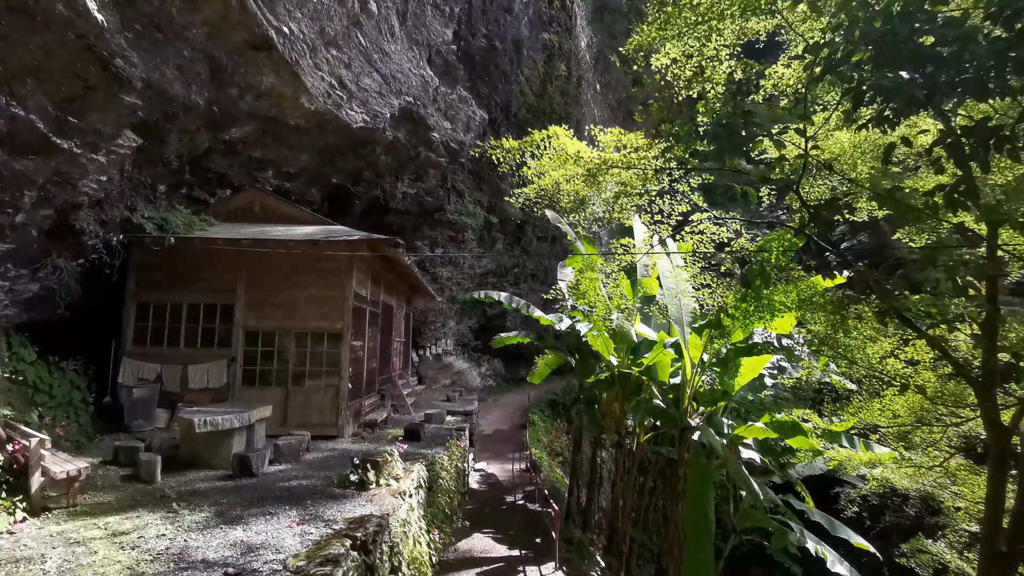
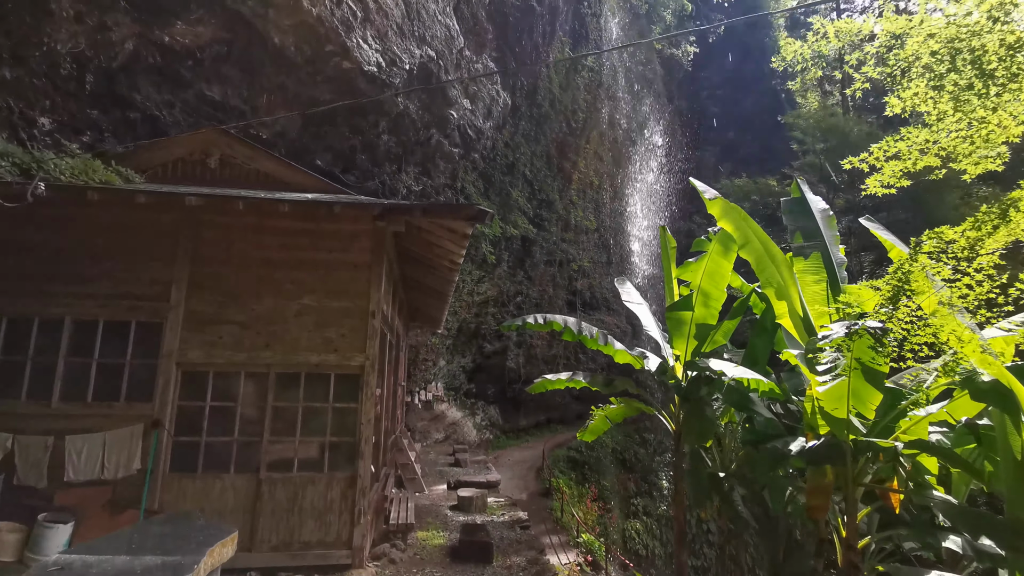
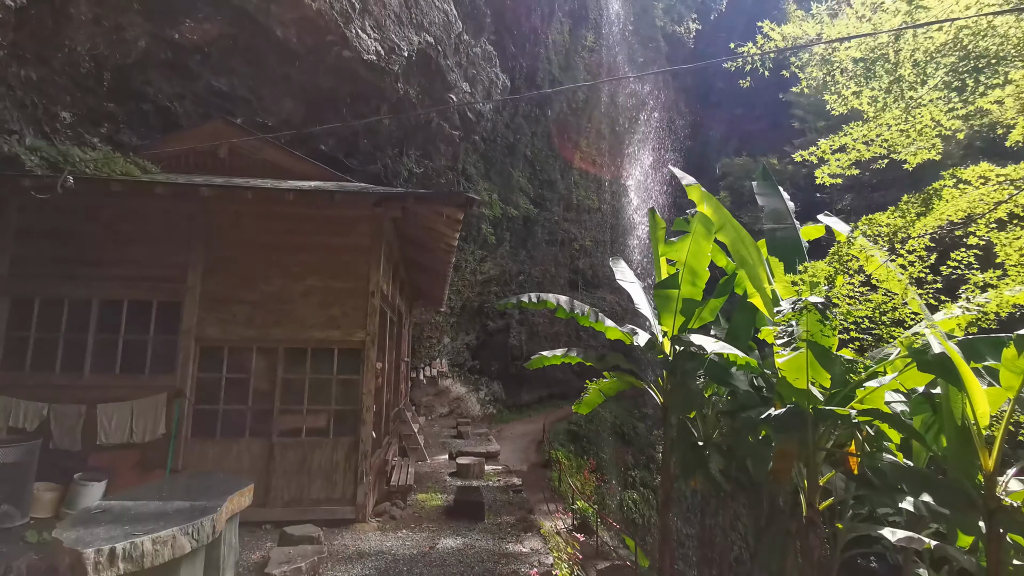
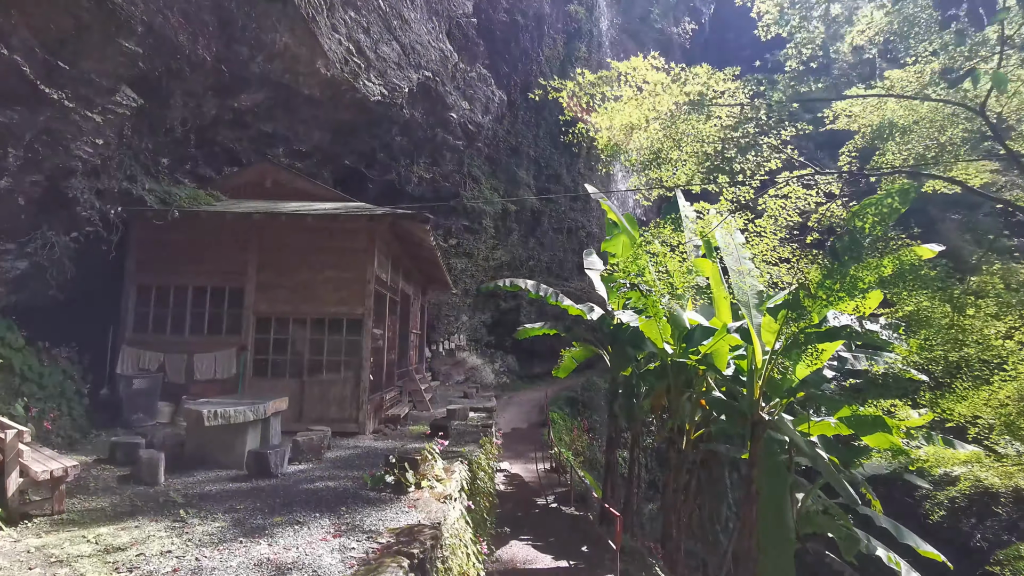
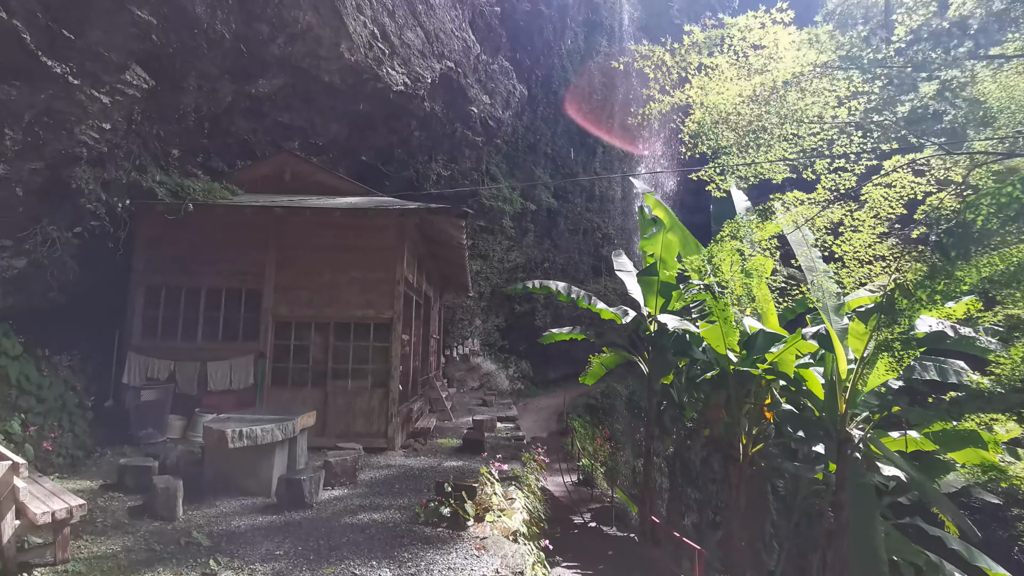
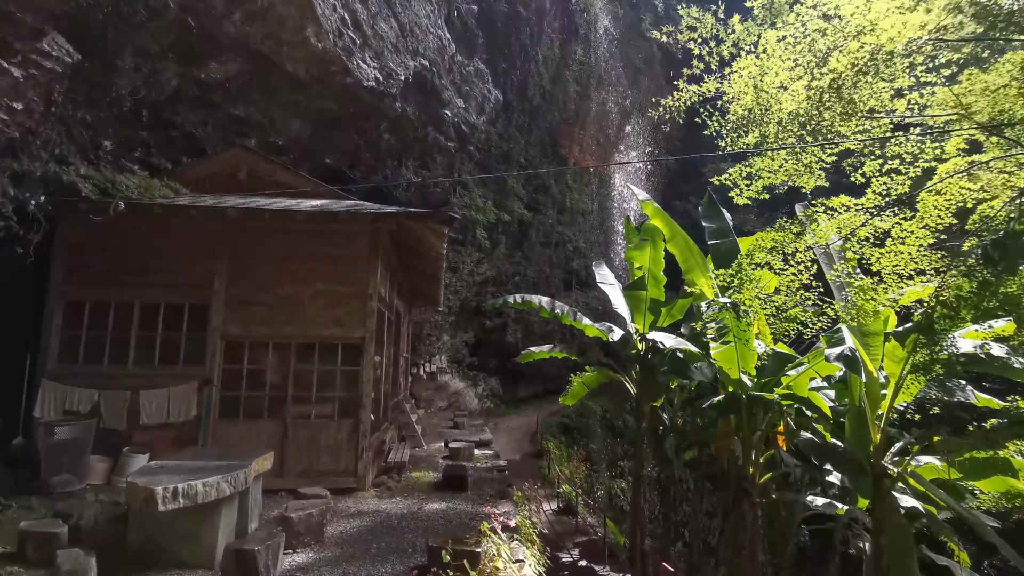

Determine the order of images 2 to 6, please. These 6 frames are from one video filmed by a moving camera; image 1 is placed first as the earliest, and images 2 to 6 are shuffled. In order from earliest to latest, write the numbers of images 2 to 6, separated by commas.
4, 5, 6, 3, 2
